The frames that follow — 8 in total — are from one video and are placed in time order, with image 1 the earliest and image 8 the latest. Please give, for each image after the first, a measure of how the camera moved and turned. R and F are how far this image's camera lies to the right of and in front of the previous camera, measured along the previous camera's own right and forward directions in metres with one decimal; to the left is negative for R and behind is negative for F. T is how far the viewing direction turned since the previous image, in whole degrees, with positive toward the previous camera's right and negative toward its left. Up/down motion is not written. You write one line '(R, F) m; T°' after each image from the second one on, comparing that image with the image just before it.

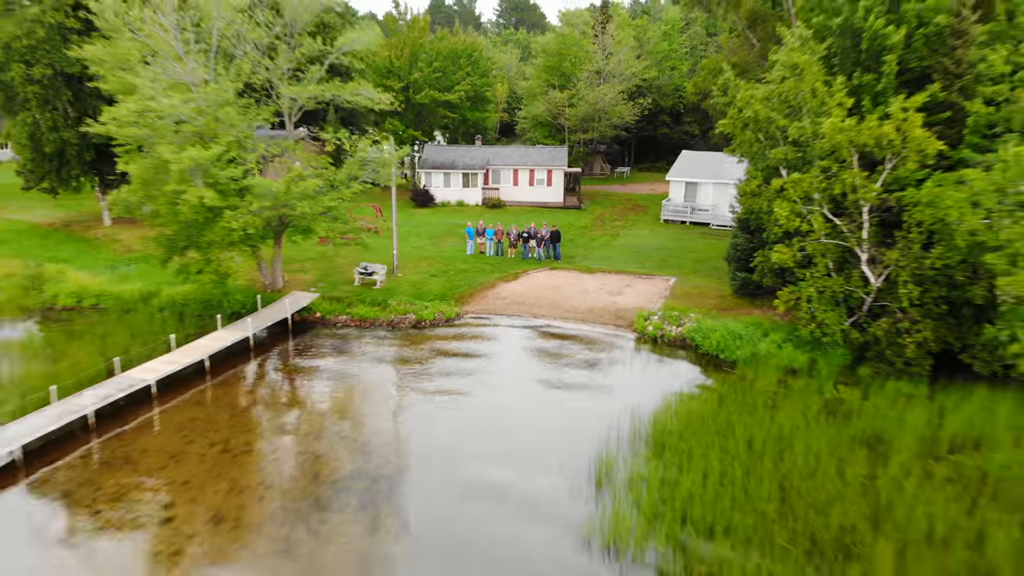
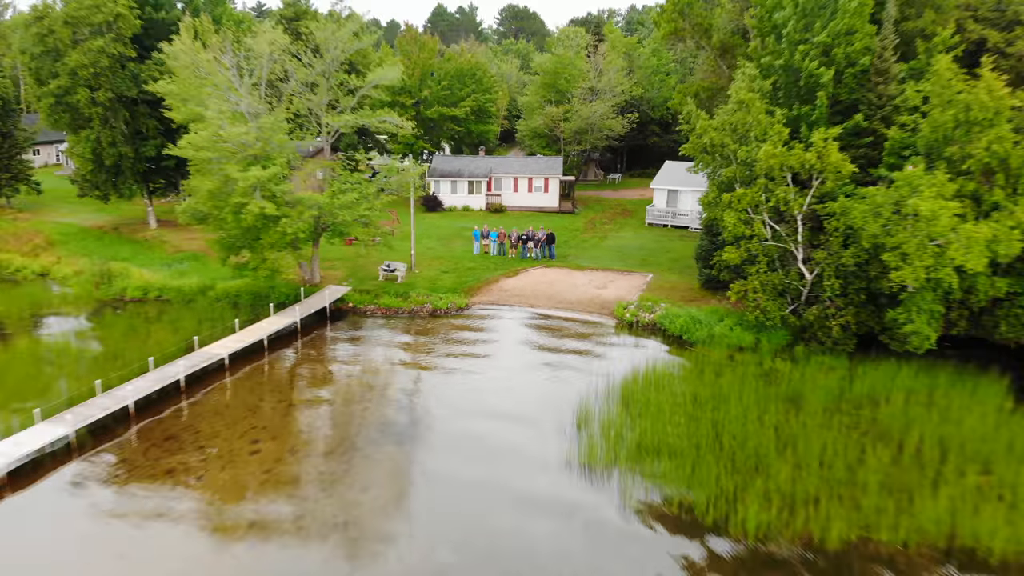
(0.0, -2.9) m; 0°
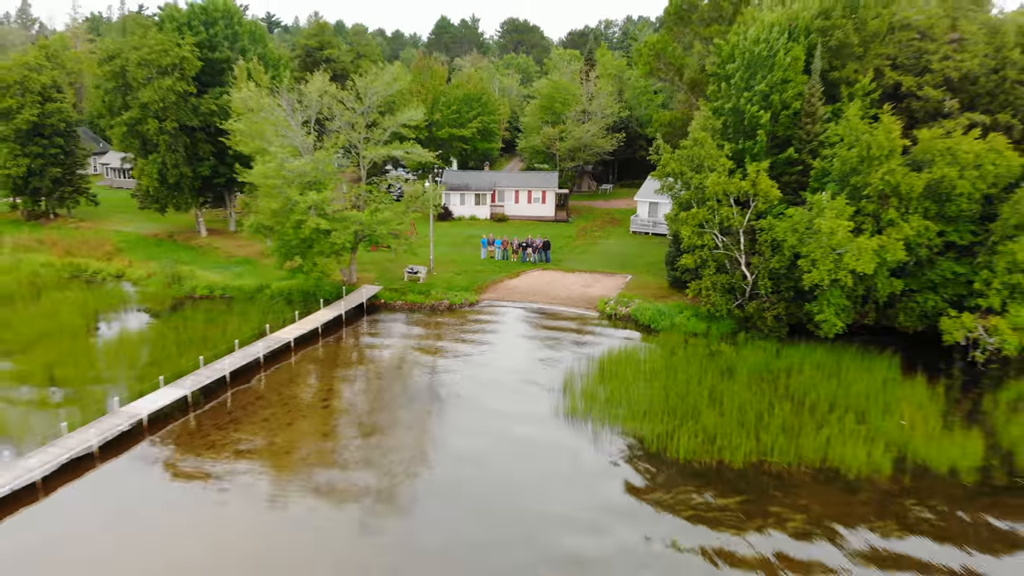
(-0.1, -4.1) m; 0°
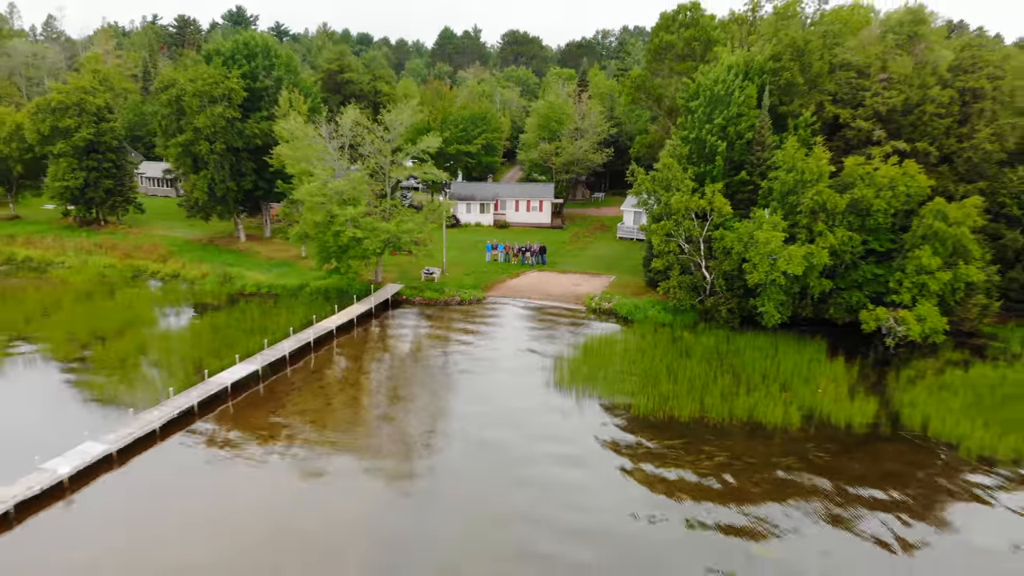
(-0.1, -4.3) m; 0°
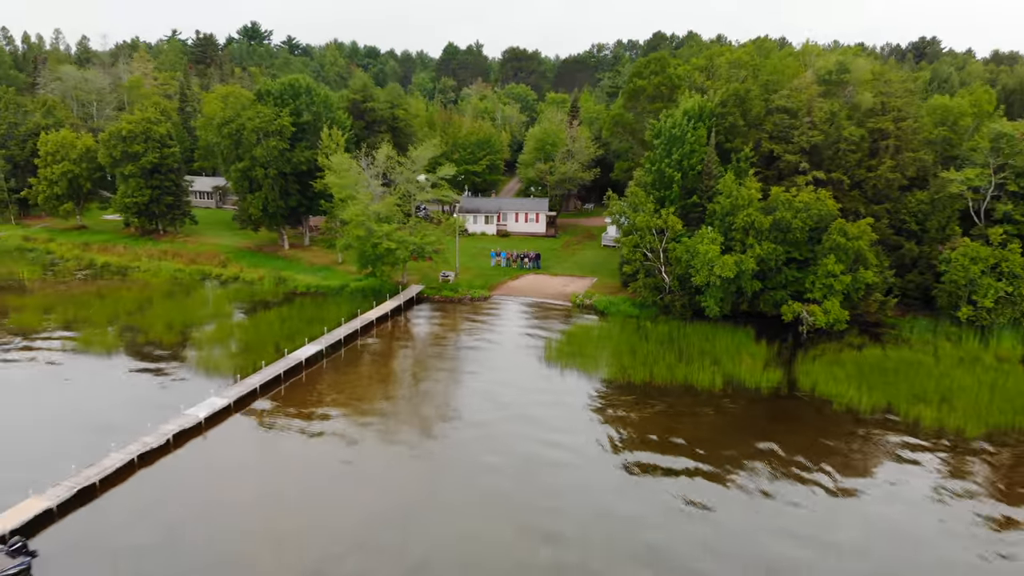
(0.0, -6.7) m; 0°
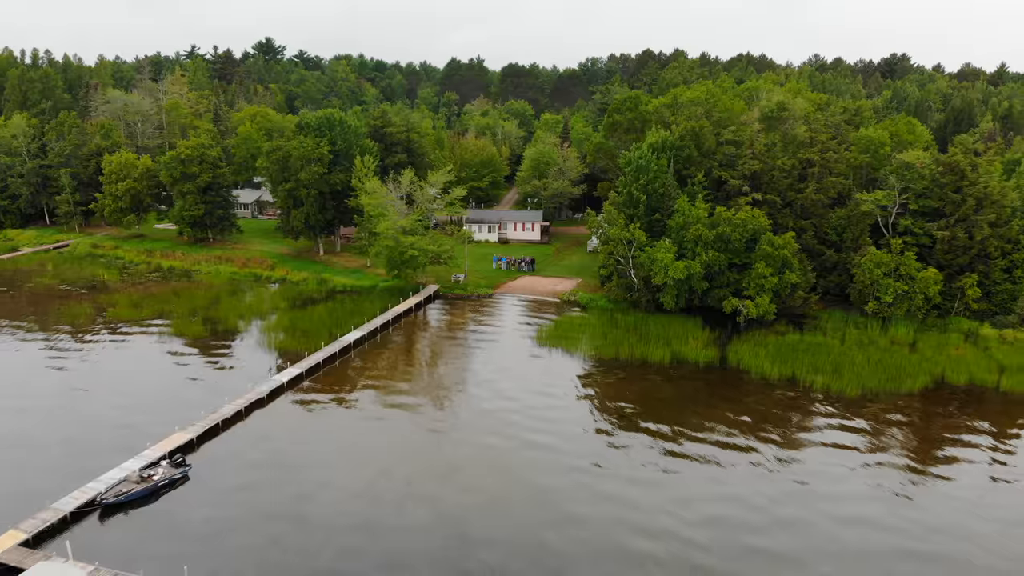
(0.0, -7.9) m; 0°
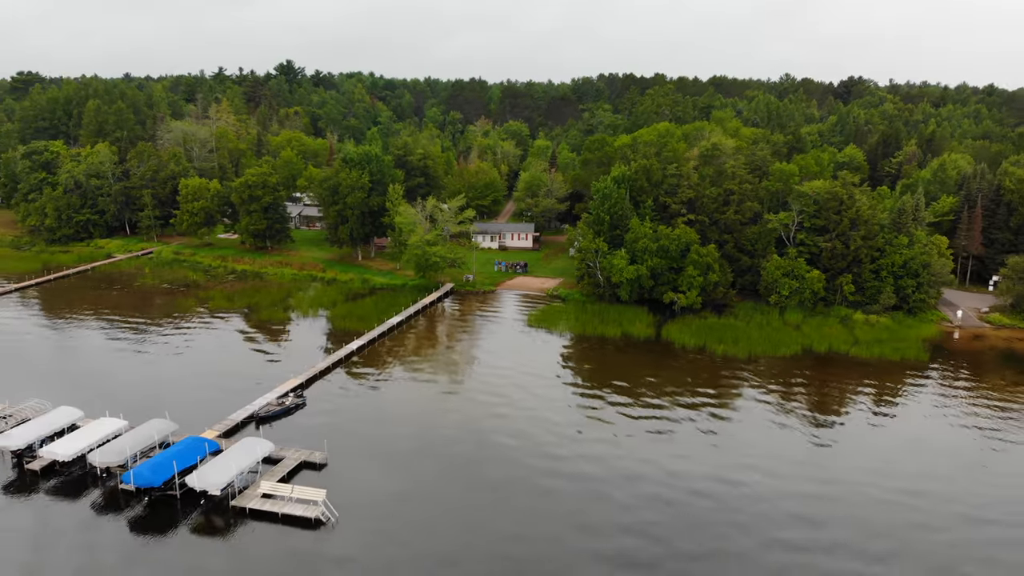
(+0.2, -13.9) m; 0°
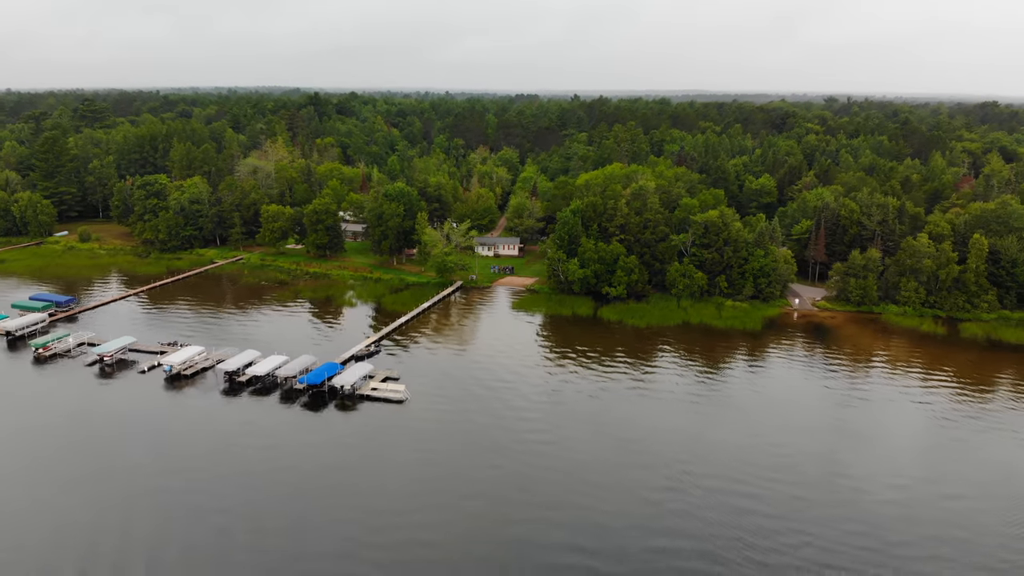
(+1.3, -27.1) m; +1°
